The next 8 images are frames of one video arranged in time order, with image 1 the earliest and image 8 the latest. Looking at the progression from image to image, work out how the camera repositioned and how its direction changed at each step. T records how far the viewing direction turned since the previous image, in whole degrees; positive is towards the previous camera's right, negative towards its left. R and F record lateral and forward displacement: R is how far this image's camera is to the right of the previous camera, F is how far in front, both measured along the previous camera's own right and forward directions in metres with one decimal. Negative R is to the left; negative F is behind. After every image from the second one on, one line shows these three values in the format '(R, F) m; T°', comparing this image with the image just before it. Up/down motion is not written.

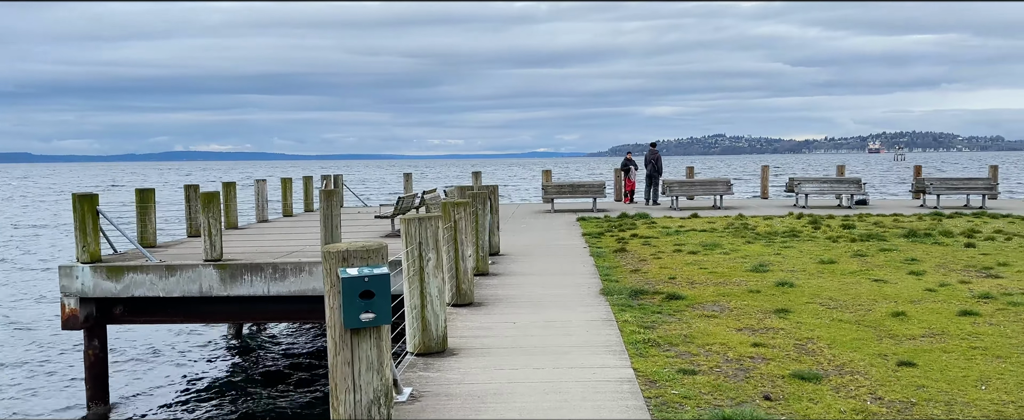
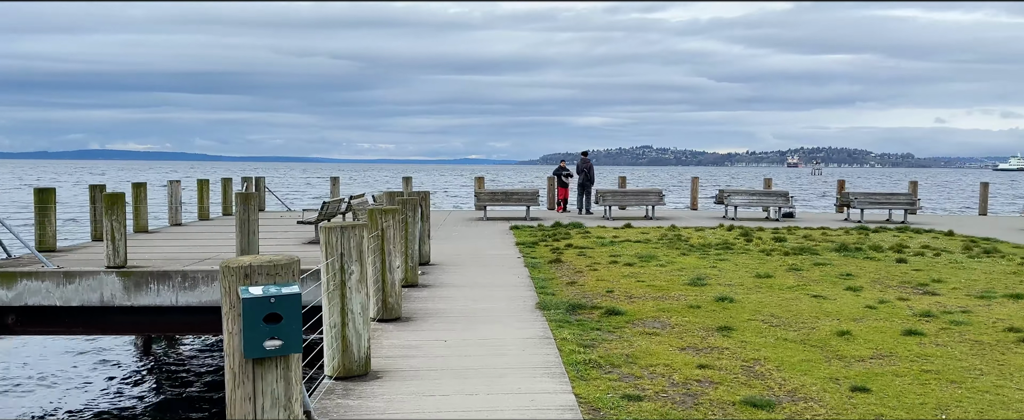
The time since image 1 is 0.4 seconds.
(0.0, +0.6) m; +5°
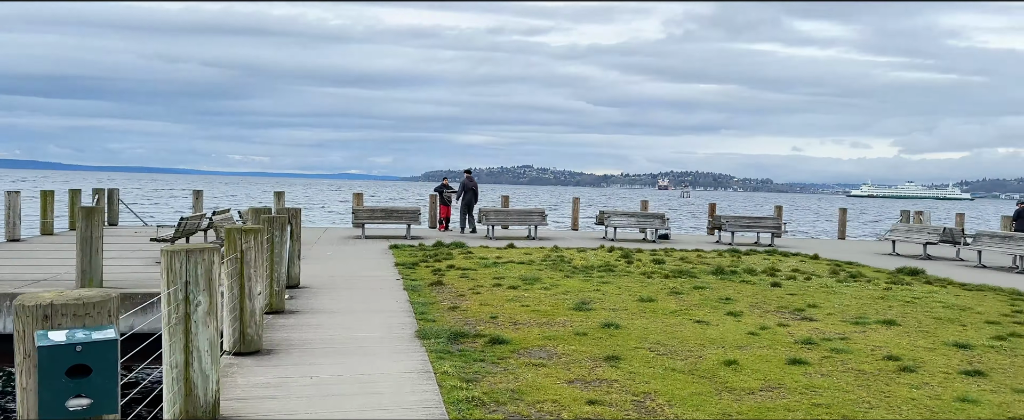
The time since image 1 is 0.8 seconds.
(0.0, +0.6) m; +9°
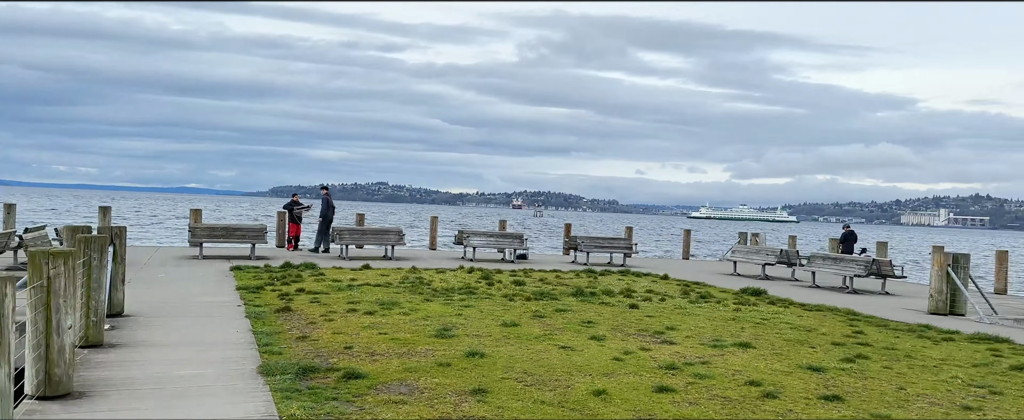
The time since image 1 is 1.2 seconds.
(-0.1, +0.5) m; +11°
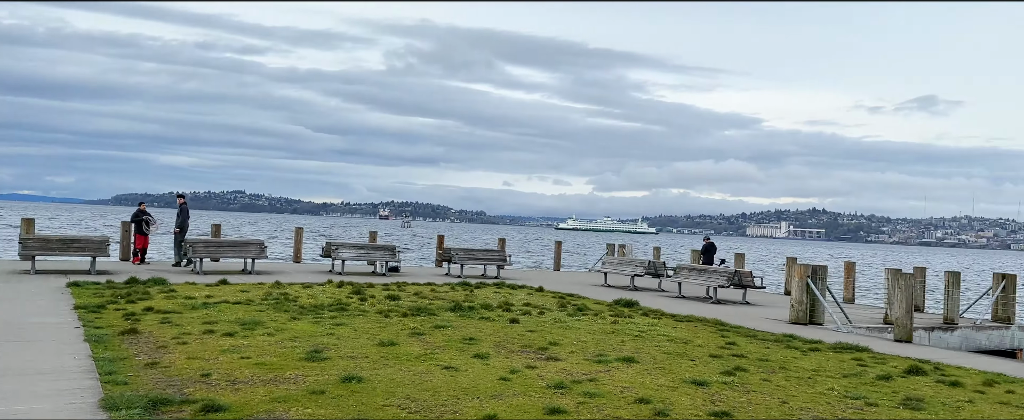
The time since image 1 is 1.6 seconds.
(-0.2, +0.5) m; +10°
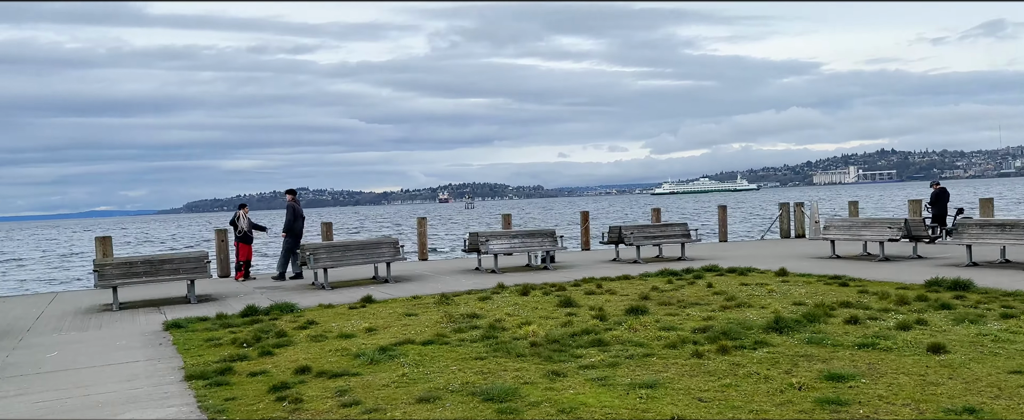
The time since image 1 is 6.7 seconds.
(-3.4, +5.6) m; -5°
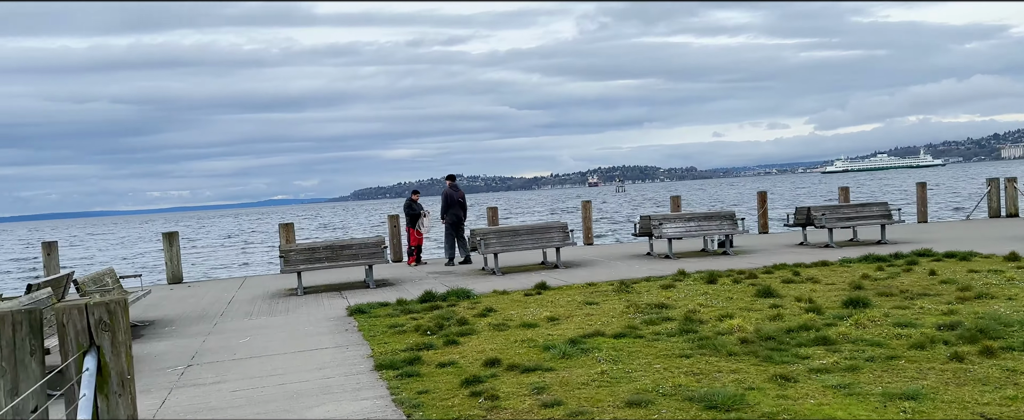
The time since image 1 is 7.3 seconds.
(-0.6, +0.8) m; -11°
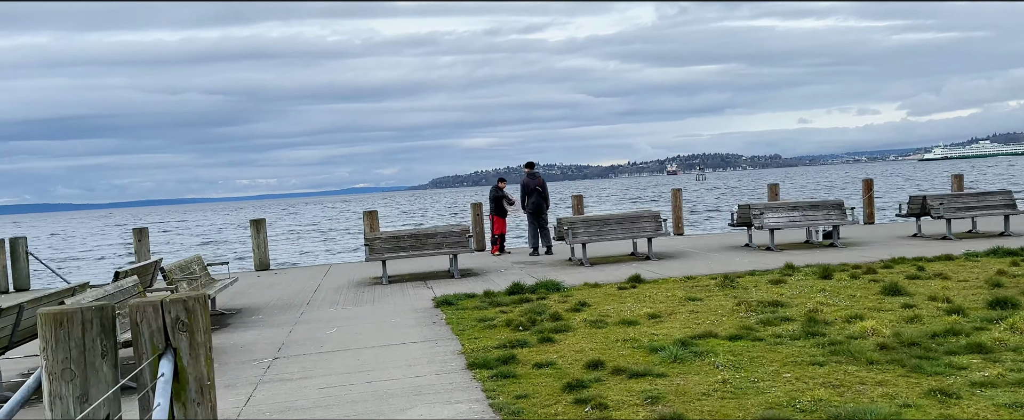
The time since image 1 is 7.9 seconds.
(-0.3, +0.7) m; -6°
